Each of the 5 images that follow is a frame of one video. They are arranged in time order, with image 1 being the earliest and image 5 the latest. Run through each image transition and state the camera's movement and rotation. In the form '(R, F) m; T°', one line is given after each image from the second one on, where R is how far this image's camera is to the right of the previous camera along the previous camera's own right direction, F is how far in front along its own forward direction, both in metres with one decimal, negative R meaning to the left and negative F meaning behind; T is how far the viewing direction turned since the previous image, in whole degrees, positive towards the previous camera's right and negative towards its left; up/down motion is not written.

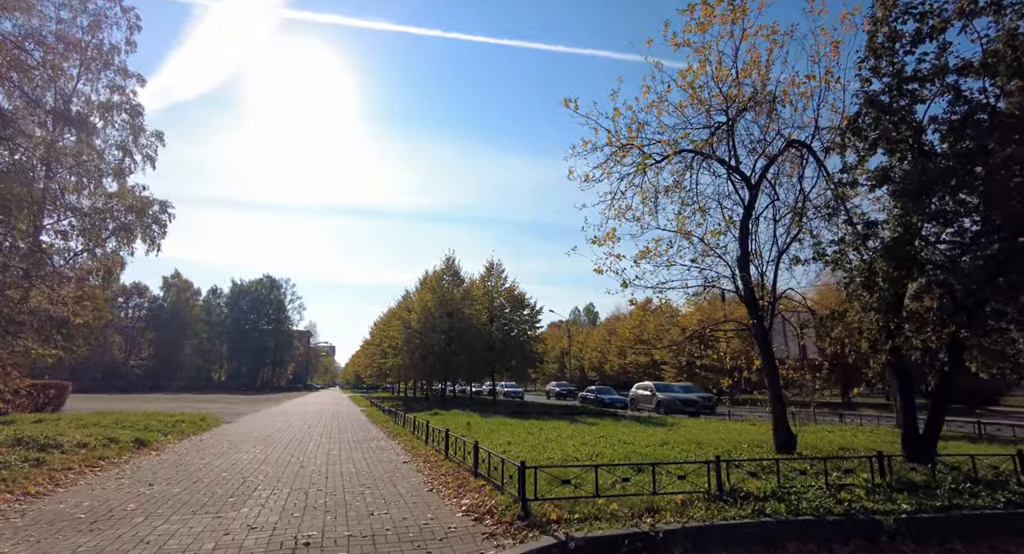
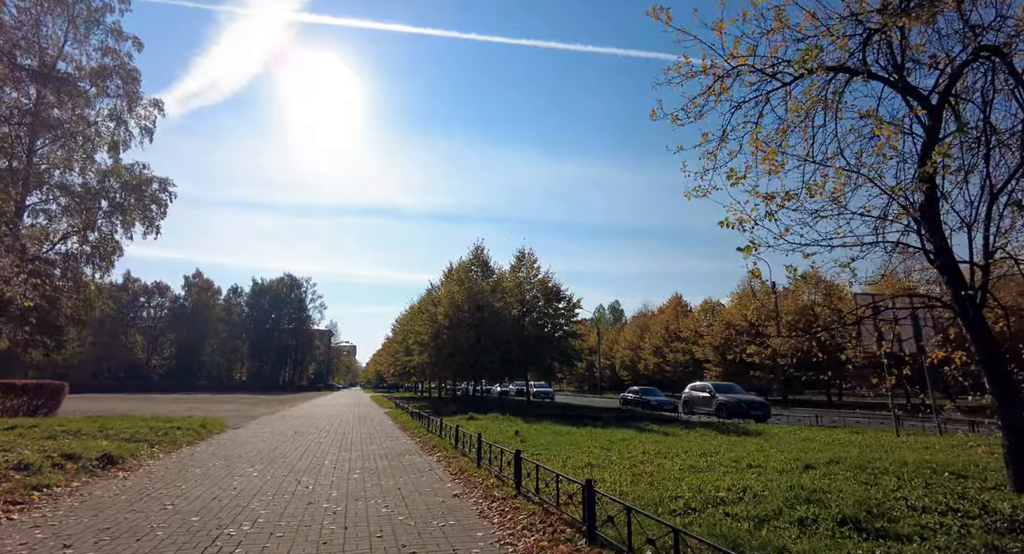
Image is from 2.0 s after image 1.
(-1.0, +3.0) m; -2°
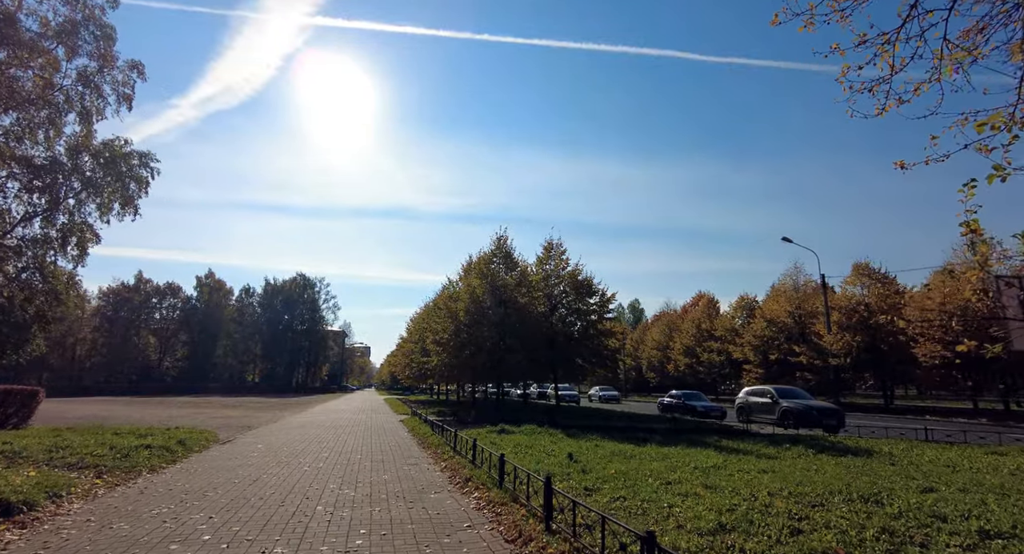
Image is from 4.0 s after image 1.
(-0.8, +3.1) m; -1°
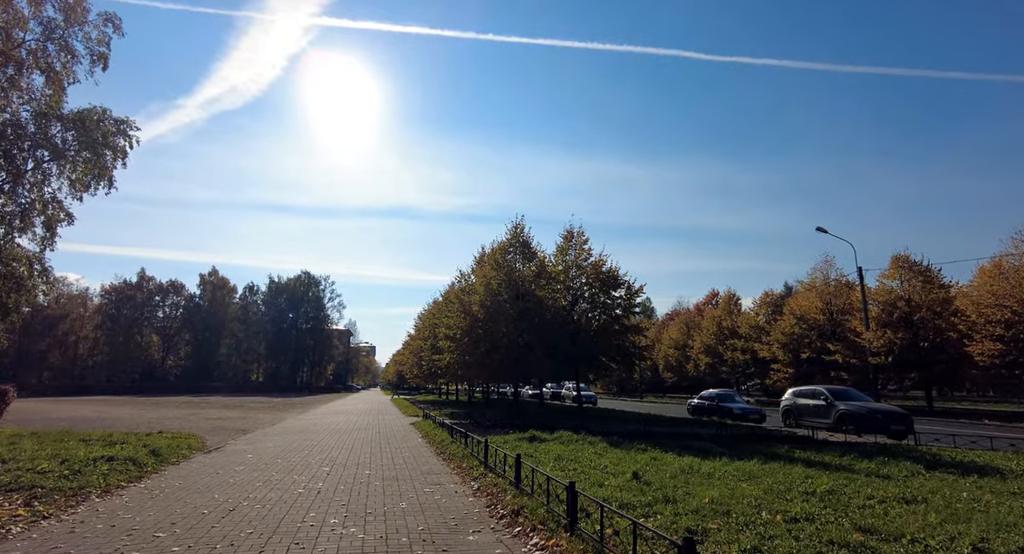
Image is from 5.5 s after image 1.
(-0.7, +2.3) m; -1°
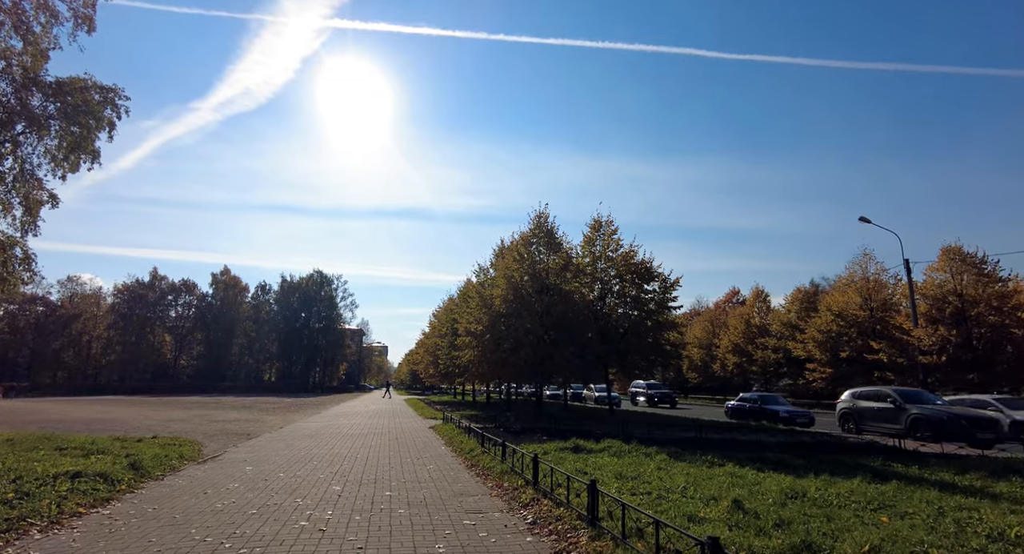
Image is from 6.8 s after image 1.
(-0.6, +1.9) m; -1°
